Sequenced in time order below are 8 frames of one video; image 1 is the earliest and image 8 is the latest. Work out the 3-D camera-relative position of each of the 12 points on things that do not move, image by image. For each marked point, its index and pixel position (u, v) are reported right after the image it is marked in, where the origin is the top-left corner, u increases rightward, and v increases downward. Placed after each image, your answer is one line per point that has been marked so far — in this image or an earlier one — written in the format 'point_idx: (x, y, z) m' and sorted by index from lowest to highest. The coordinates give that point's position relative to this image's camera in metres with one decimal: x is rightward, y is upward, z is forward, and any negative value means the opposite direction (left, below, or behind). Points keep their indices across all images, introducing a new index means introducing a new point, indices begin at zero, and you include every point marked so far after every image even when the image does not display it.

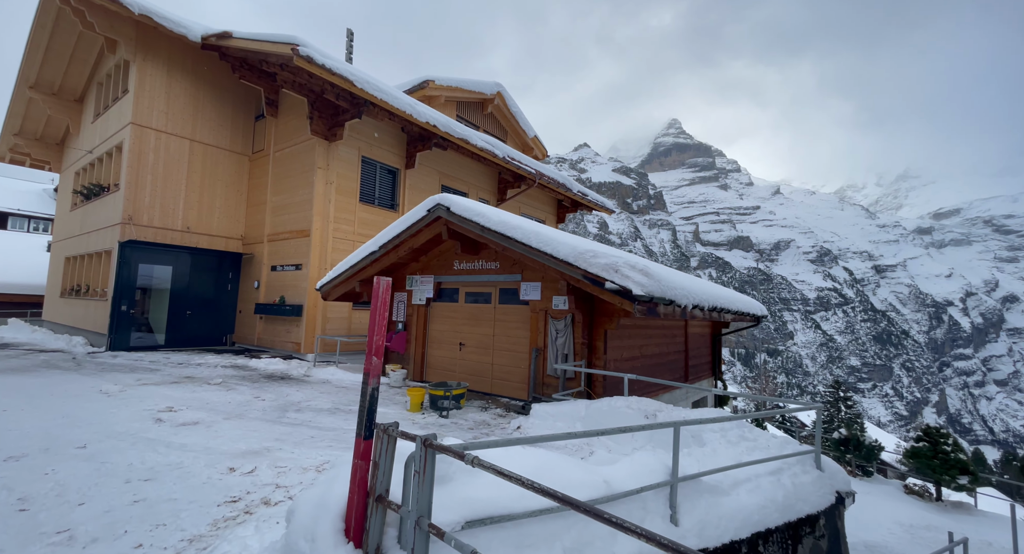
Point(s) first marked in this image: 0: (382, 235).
0: (-2.6, +0.9, +9.7) m
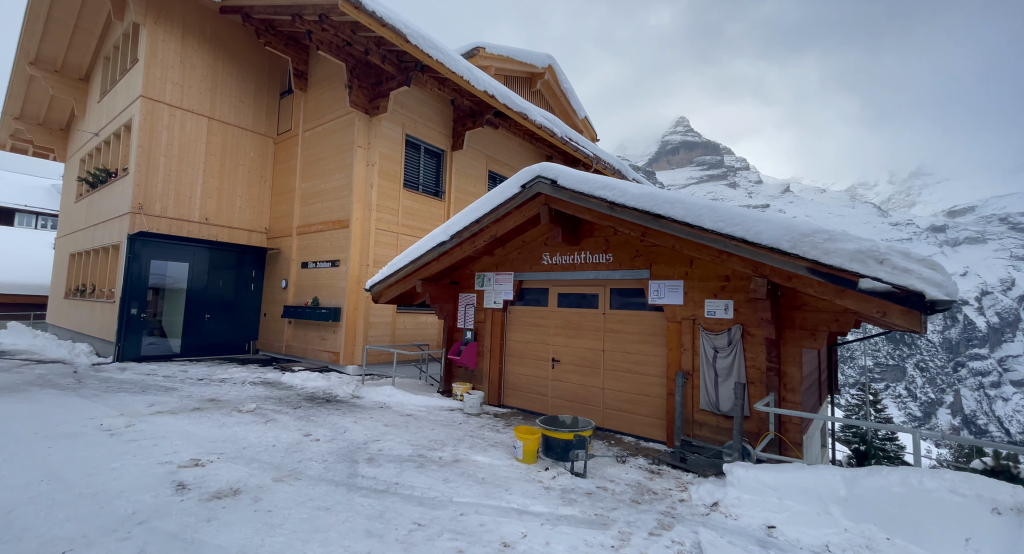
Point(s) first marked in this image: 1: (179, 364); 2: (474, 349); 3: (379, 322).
0: (-0.9, +0.9, +7.7) m
1: (-8.5, -2.2, +12.1) m
2: (-0.7, -1.3, +8.4) m
3: (-3.4, -1.2, +12.0) m
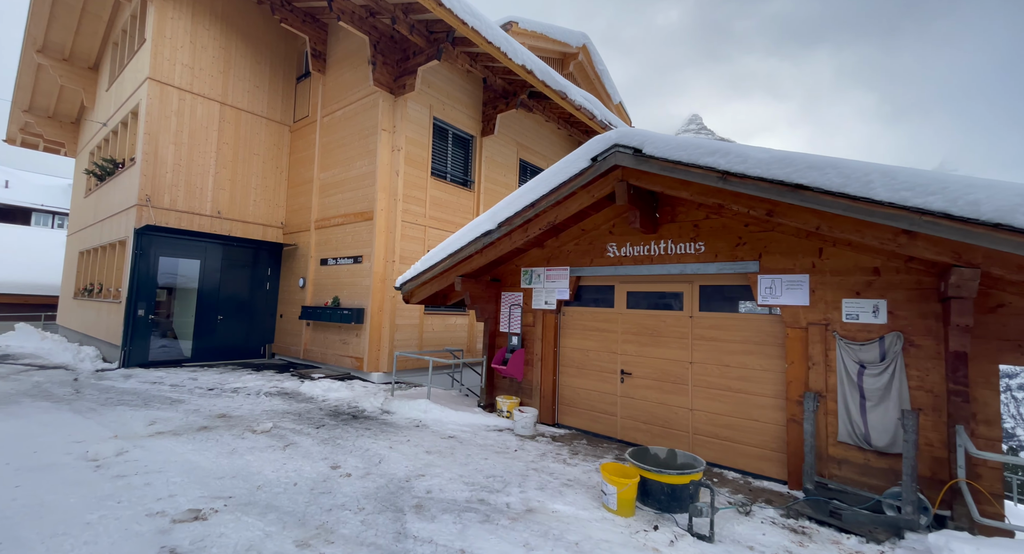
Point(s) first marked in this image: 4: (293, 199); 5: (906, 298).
0: (-0.1, +1.0, +6.6) m
1: (-7.6, -2.2, +11.2) m
2: (+0.1, -1.2, +7.2) m
3: (-2.5, -1.1, +10.9) m
4: (-6.2, +2.1, +13.2) m
5: (+3.3, -0.2, +4.0) m
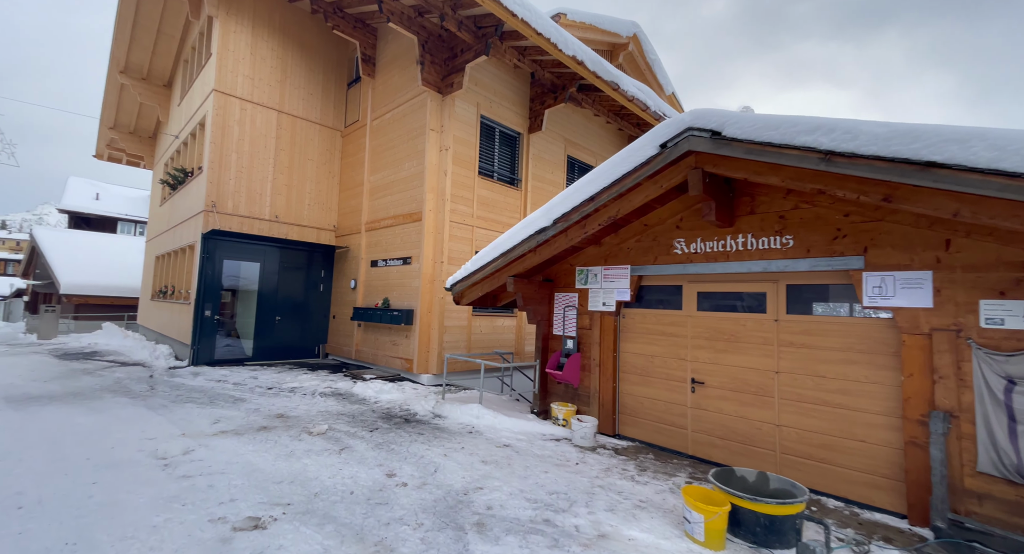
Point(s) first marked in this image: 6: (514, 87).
0: (+0.6, +1.0, +6.1) m
1: (-6.4, -2.2, +11.4) m
2: (+0.9, -1.2, +6.7) m
3: (-1.3, -1.1, +10.6) m
4: (-4.8, +2.1, +13.3) m
5: (+3.8, -0.1, +3.2) m
6: (0.0, +4.8, +12.0) m
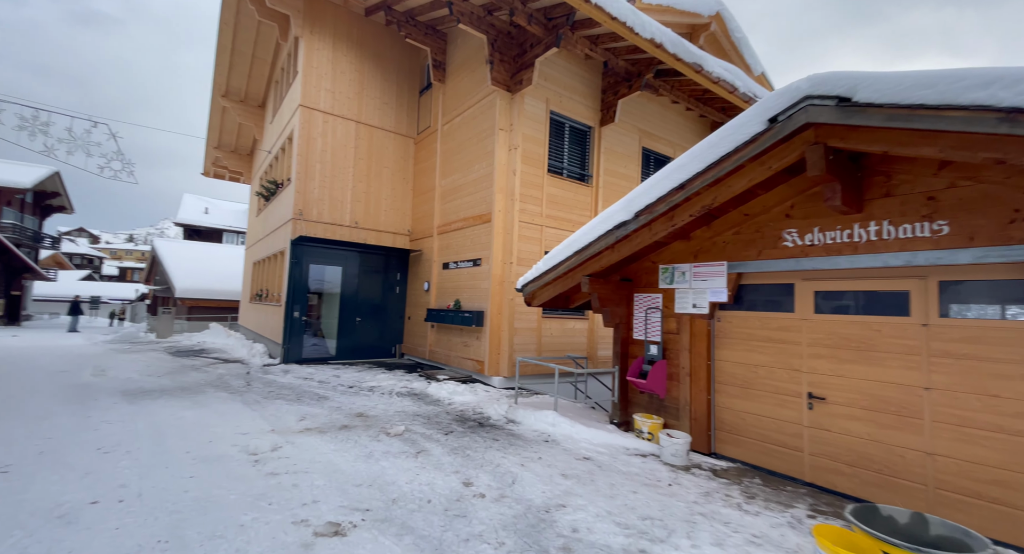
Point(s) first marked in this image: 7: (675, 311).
0: (+1.6, +1.0, +5.6) m
1: (-4.5, -2.3, +11.8) m
2: (+2.0, -1.2, +6.1) m
3: (+0.3, -1.1, +10.3) m
4: (-2.7, +2.0, +13.5) m
5: (+4.3, -0.1, +2.2) m
6: (+1.8, +4.8, +11.4) m
7: (+2.2, -0.4, +6.1) m
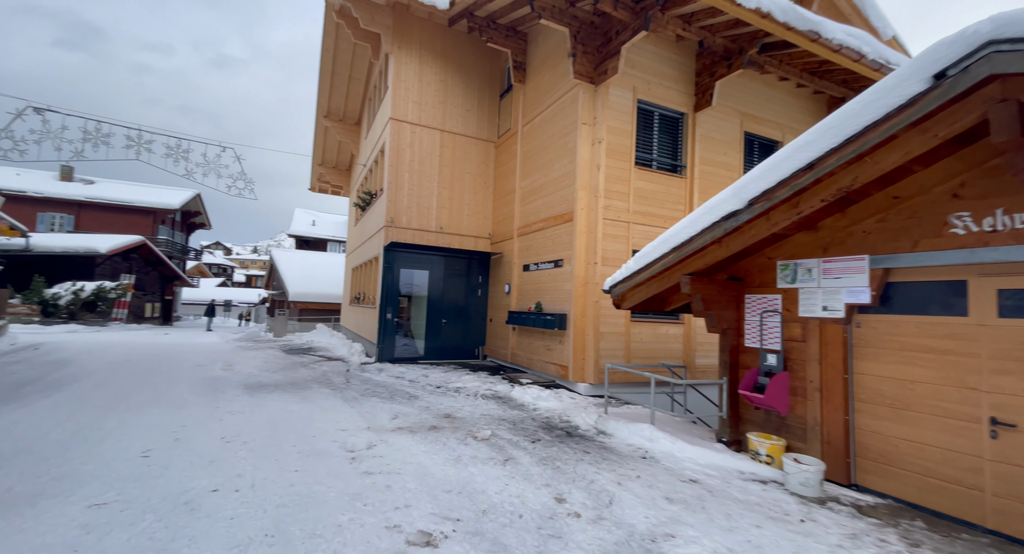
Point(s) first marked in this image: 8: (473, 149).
0: (+2.6, +1.0, +4.8) m
1: (-2.3, -2.4, +12.0) m
2: (+3.1, -1.2, +5.3) m
3: (+2.2, -1.2, +9.7) m
4: (-0.3, +2.0, +13.4) m
5: (+4.7, 0.0, +1.0) m
6: (+3.8, +4.8, +10.6) m
7: (+3.2, -0.4, +5.2) m
8: (-1.1, +3.8, +13.6) m
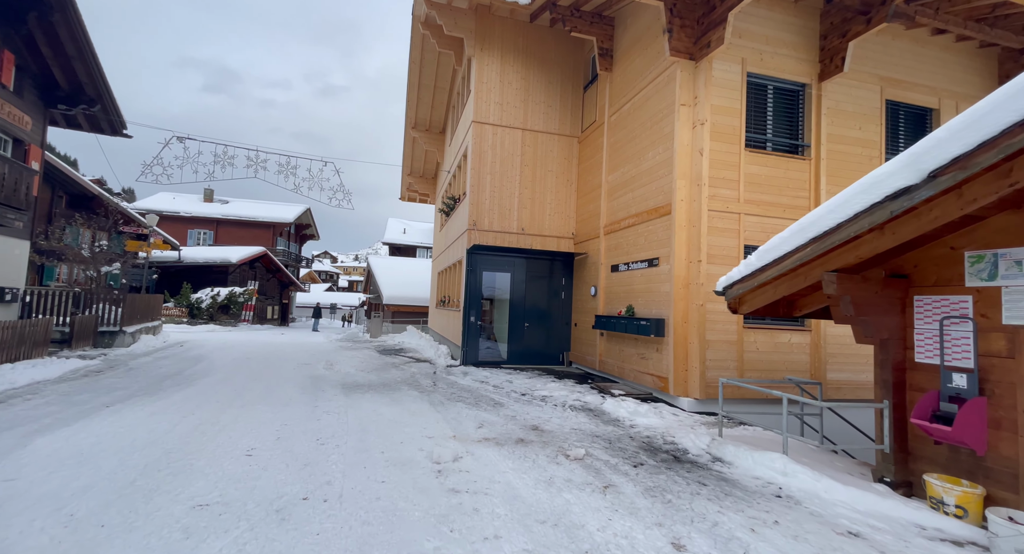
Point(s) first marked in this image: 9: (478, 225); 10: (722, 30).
0: (+3.4, +1.1, +3.6) m
1: (-0.1, -2.4, +11.5) m
2: (+4.0, -1.1, +4.0) m
3: (+3.9, -1.1, +8.5) m
4: (+2.1, +1.9, +12.5) m
5: (+4.8, +0.1, -0.5) m
6: (+5.5, +4.8, +9.1) m
7: (+4.2, -0.4, +3.9) m
8: (+1.3, +3.8, +12.9) m
9: (-0.9, +1.4, +11.8) m
10: (+3.8, +4.4, +8.4) m
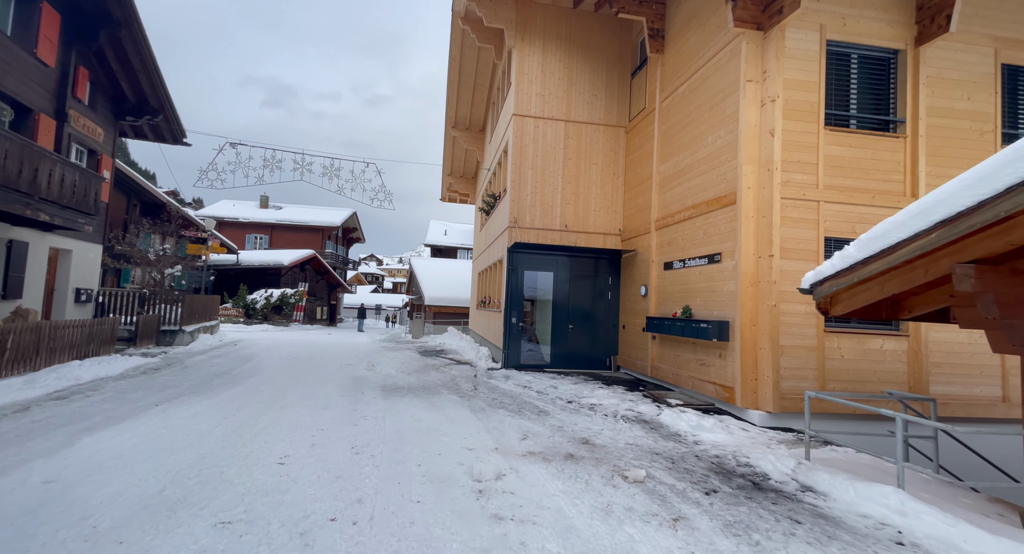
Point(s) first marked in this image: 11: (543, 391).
0: (+3.7, +1.1, +2.6) m
1: (+0.9, -2.4, +10.8) m
2: (+4.4, -1.1, +2.9) m
3: (+4.6, -1.1, +7.4) m
4: (+3.1, +2.0, +11.6) m
5: (+4.8, +0.1, -1.6) m
6: (+6.3, +4.9, +7.9) m
7: (+4.5, -0.3, +2.8) m
8: (+2.4, +3.8, +12.0) m
9: (+0.1, +1.4, +11.2) m
10: (+4.5, +4.4, +7.3) m
11: (+0.7, -2.4, +9.7) m
